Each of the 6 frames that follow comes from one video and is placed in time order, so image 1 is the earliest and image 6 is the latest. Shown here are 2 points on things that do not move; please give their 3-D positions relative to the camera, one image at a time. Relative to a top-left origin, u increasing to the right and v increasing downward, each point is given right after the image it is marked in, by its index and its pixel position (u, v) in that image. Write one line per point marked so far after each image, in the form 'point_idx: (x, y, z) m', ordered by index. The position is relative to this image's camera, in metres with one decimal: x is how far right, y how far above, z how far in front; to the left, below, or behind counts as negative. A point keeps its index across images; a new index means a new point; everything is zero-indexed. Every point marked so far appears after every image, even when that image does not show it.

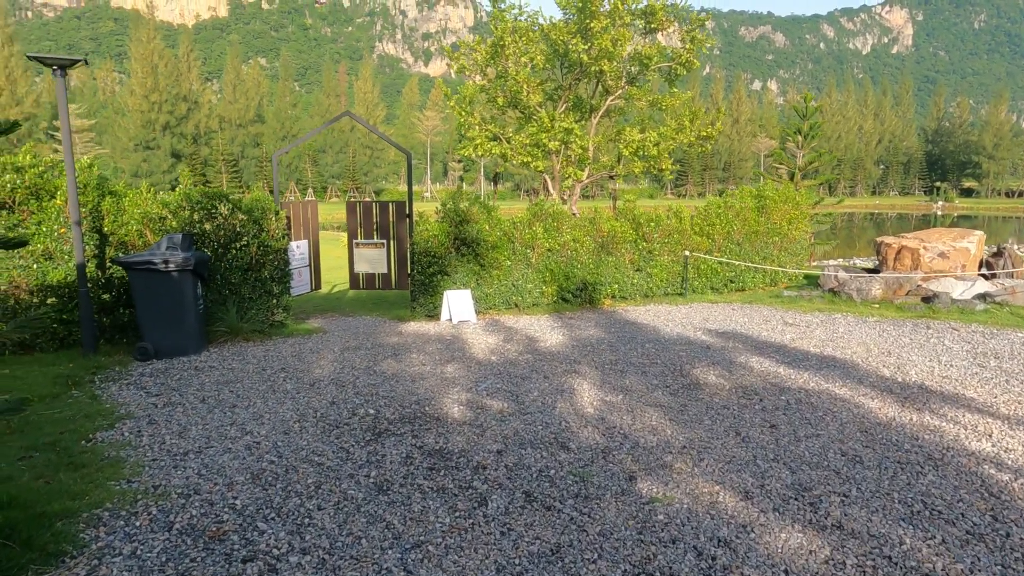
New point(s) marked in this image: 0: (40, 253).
0: (-5.1, +0.4, +7.2) m
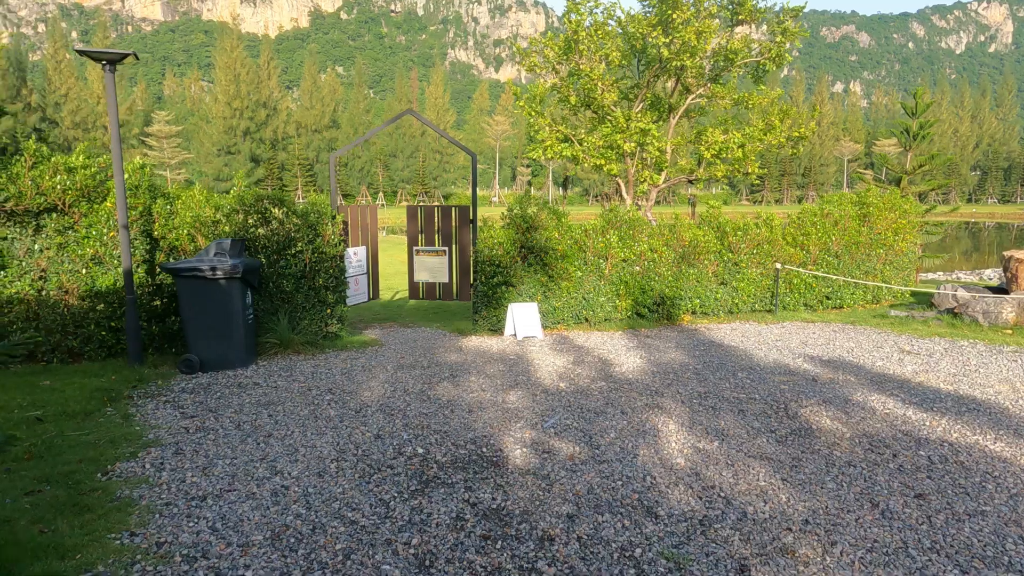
0: (-4.4, +0.3, +6.9) m
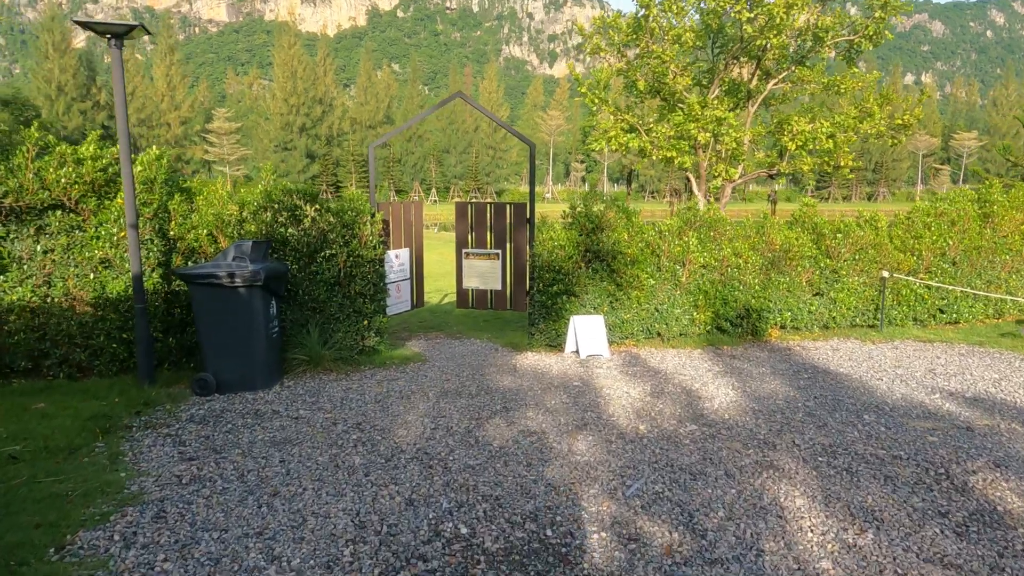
0: (-3.8, +0.3, +6.1) m
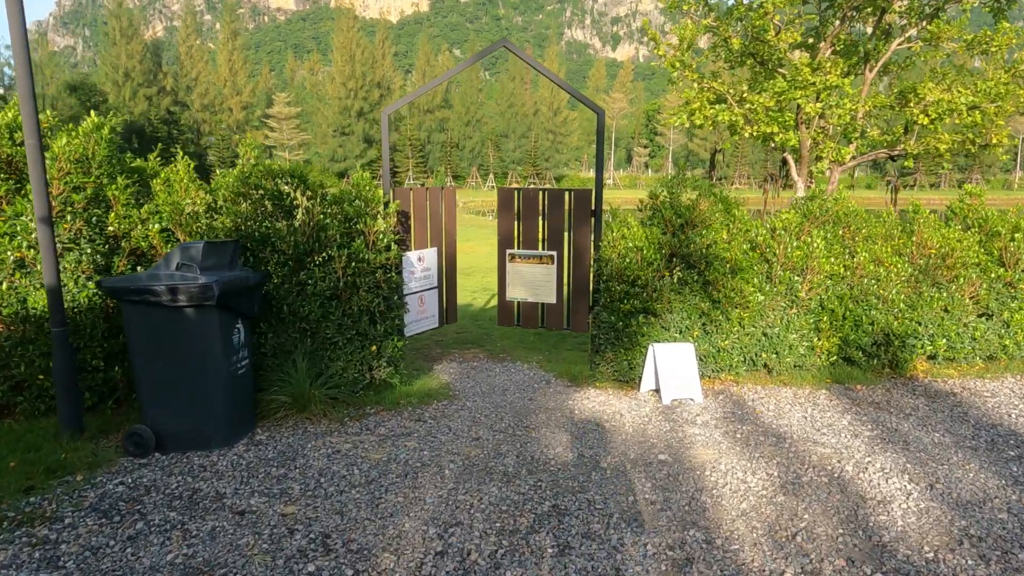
0: (-3.4, +0.2, +4.6) m
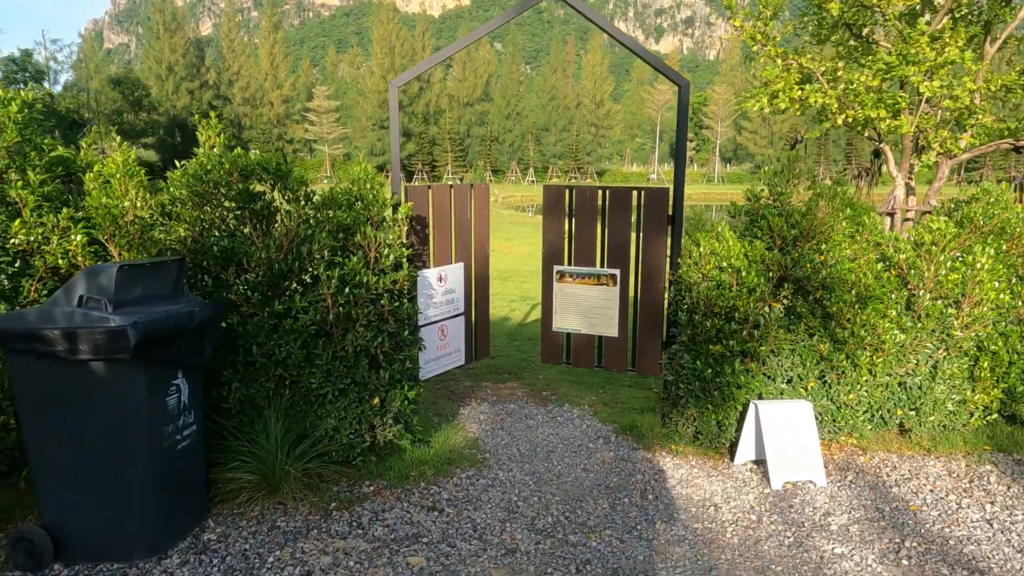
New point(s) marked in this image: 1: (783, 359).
0: (-3.2, 0.0, +3.4) m
1: (+1.7, -0.4, +4.1) m
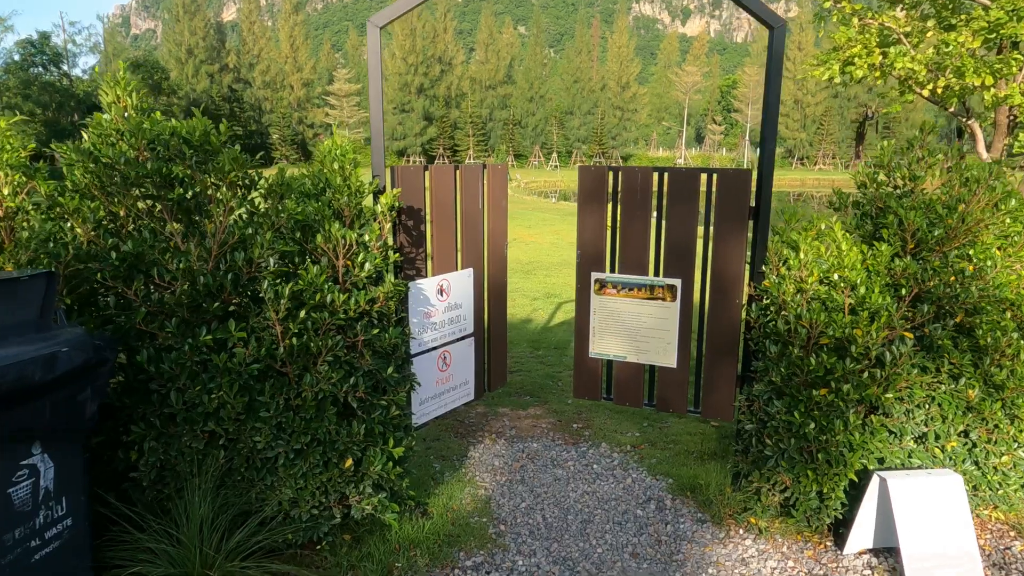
0: (-3.1, -0.1, +2.3) m
1: (+1.8, -0.5, +3.0) m
